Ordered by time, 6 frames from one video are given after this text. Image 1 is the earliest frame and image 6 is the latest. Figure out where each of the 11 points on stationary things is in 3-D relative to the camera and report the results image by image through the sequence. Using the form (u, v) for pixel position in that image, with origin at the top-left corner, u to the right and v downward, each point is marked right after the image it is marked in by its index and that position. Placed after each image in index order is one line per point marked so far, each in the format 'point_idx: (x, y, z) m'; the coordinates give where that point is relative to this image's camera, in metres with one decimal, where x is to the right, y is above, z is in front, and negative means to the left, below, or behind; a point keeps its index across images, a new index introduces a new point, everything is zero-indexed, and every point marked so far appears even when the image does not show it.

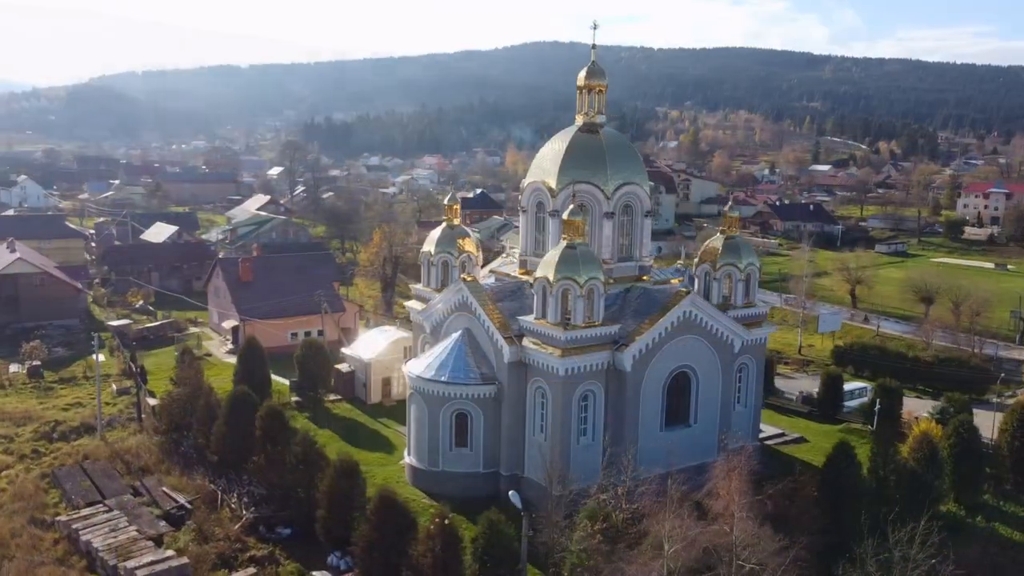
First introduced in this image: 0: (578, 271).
0: (+1.4, +0.3, +17.9) m
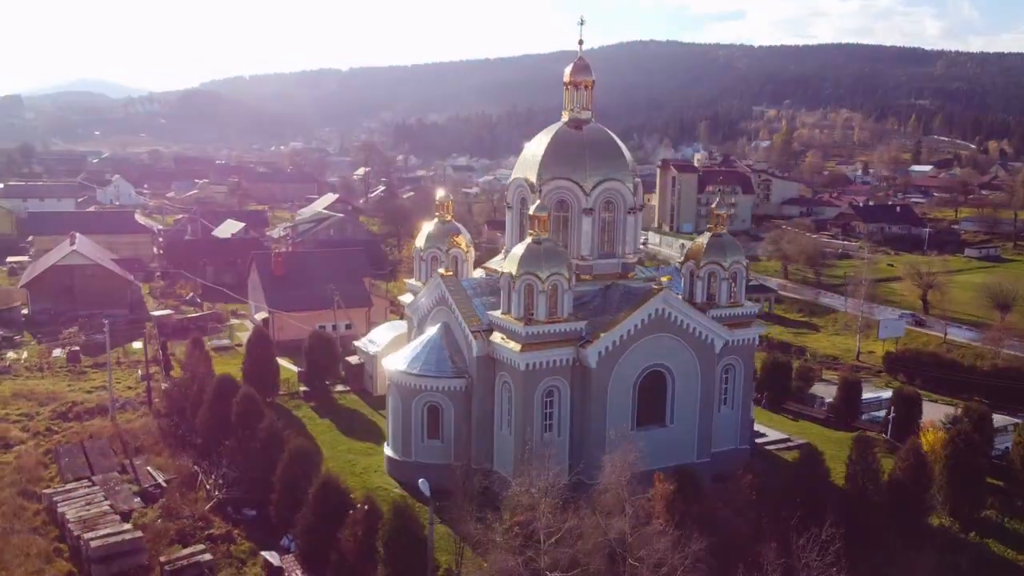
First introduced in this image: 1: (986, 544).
0: (+0.6, +0.4, +17.9) m
1: (+10.5, -5.7, +18.6) m
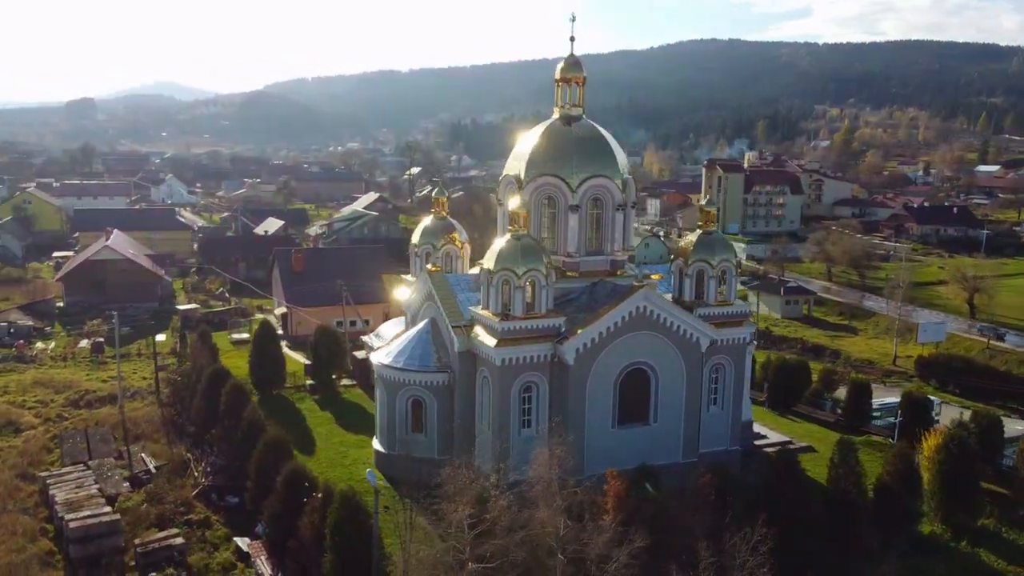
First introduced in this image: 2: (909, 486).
0: (+0.1, +0.5, +18.0) m
1: (+10.0, -5.7, +18.0) m
2: (+8.6, -4.3, +18.0) m
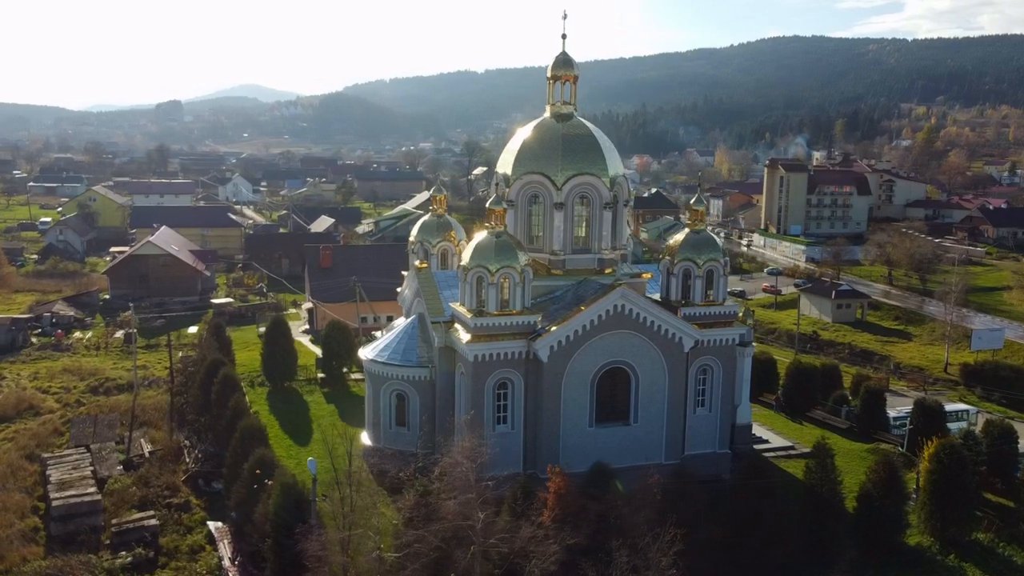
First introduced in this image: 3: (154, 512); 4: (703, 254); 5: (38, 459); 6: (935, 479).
0: (-0.5, +0.6, +18.1) m
1: (+9.3, -5.8, +17.2) m
2: (+7.9, -4.3, +17.4) m
3: (-7.4, -4.6, +17.3) m
4: (+4.5, +0.8, +19.8) m
5: (-11.3, -4.1, +20.0) m
6: (+9.2, -4.2, +18.2) m
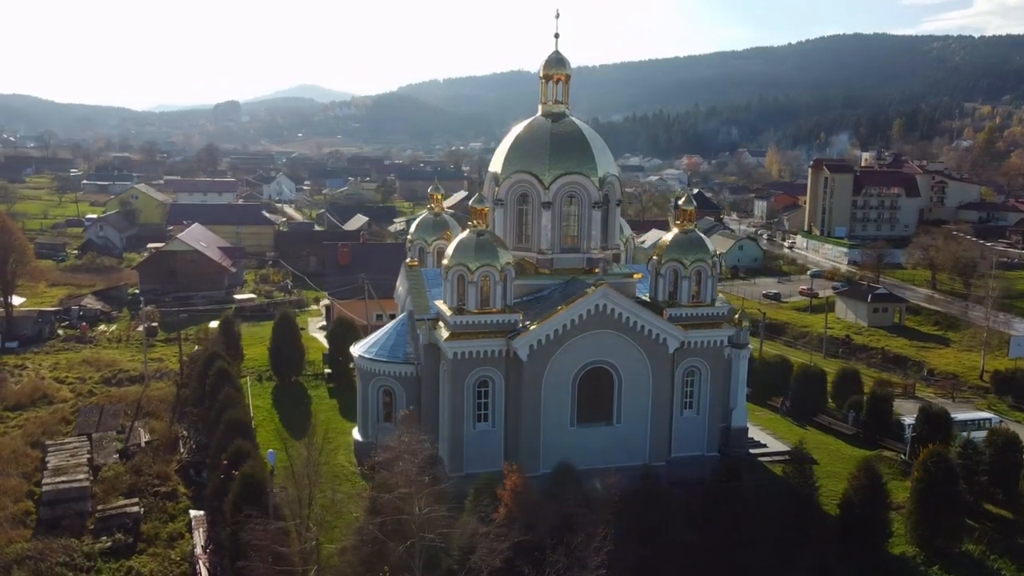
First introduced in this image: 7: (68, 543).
0: (-0.9, +0.6, +18.2) m
1: (+8.7, -5.8, +16.7) m
2: (+7.4, -4.4, +17.0) m
3: (-7.9, -4.5, +17.9) m
4: (+4.1, +0.8, +19.6) m
5: (-11.7, -3.9, +20.7) m
6: (+8.7, -4.2, +17.7) m
7: (-8.4, -4.8, +15.9) m
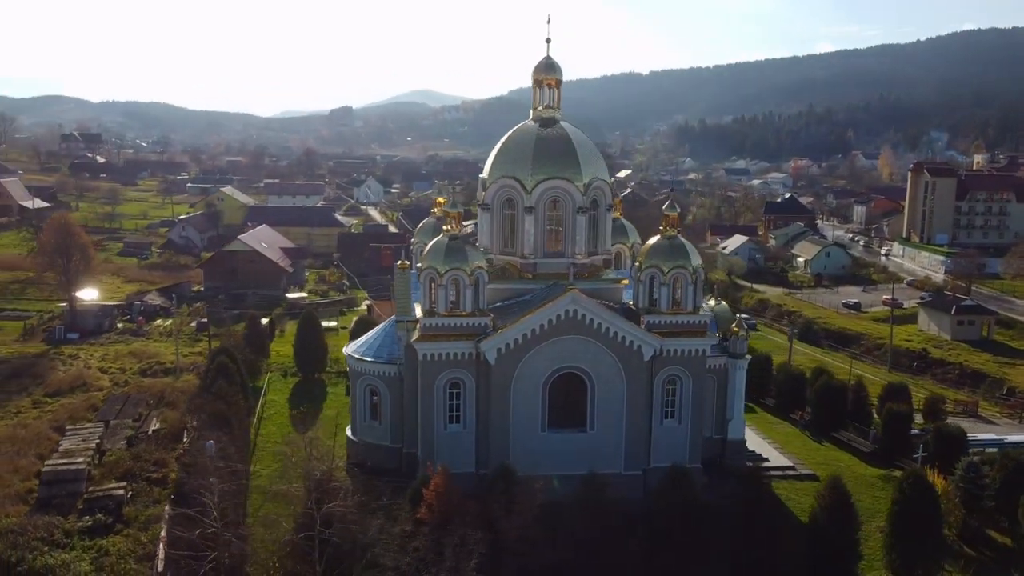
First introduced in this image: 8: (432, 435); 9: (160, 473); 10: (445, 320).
0: (-1.6, +0.6, +18.5) m
1: (+7.6, -6.1, +15.8) m
2: (+6.4, -4.6, +16.2) m
3: (-8.7, -4.5, +19.1) m
4: (+3.6, +0.6, +19.2) m
5: (-12.0, -3.8, +22.4) m
6: (+7.8, -4.5, +16.8) m
7: (-9.4, -4.8, +17.2) m
8: (-1.8, -3.3, +18.9) m
9: (-8.3, -4.4, +19.8) m
10: (-1.4, -0.7, +18.6) m
